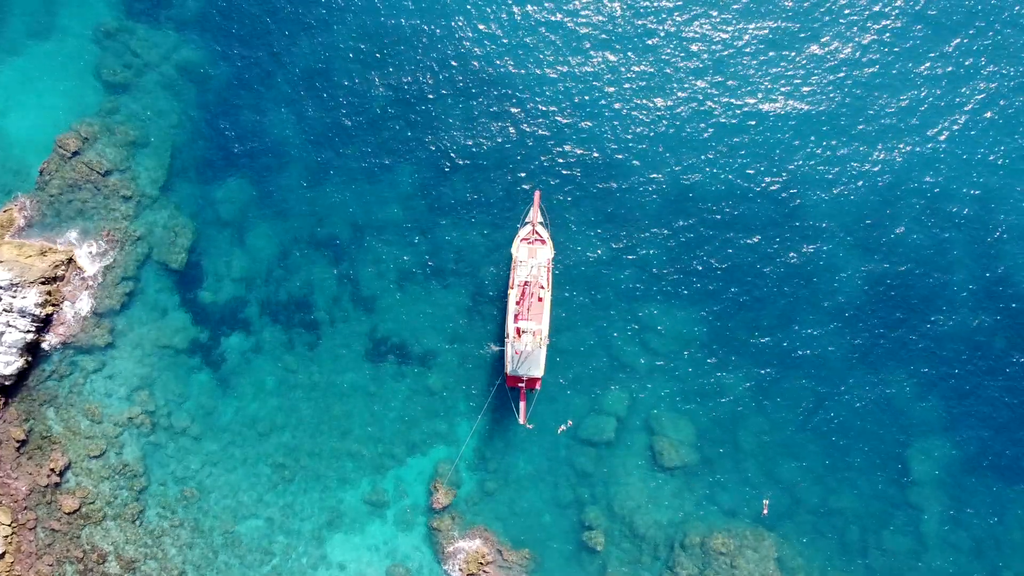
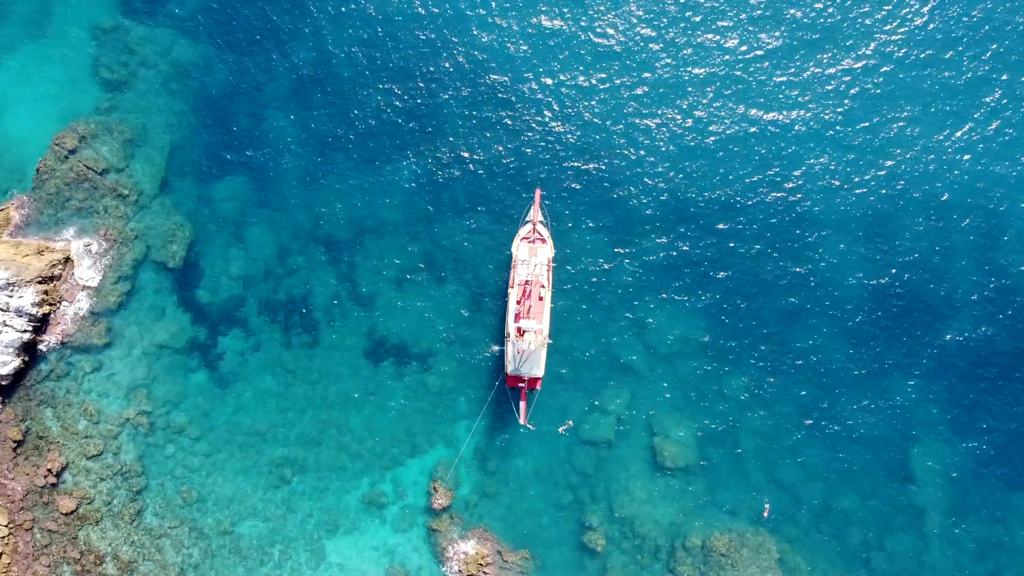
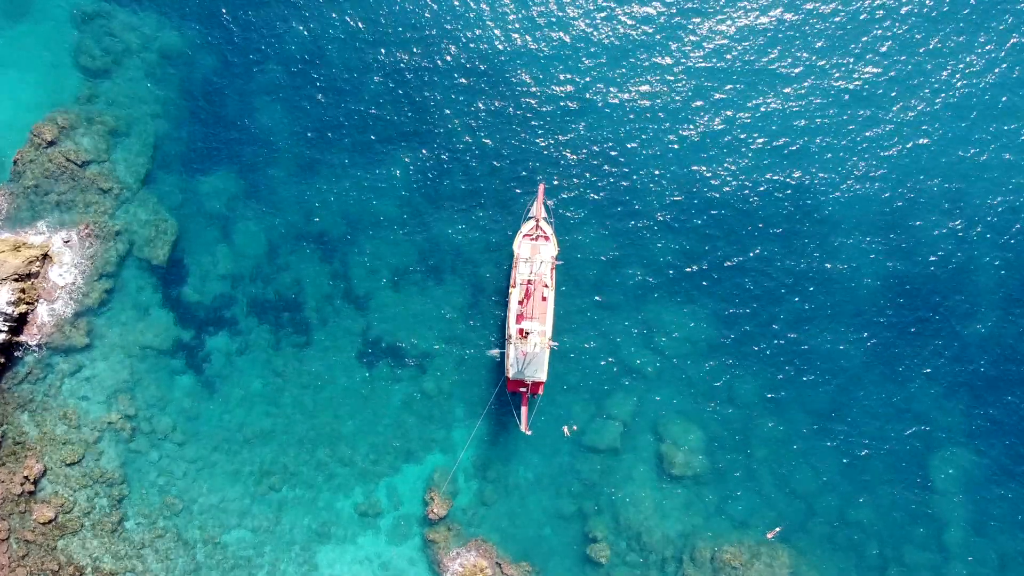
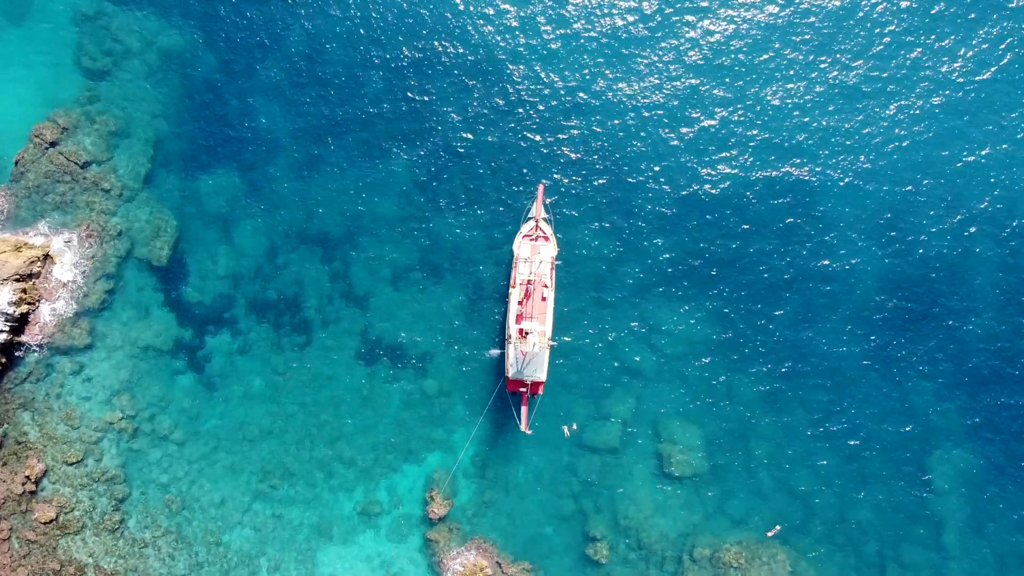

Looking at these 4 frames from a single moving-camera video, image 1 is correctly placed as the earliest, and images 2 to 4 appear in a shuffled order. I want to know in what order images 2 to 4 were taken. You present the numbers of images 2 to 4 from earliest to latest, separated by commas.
2, 4, 3
